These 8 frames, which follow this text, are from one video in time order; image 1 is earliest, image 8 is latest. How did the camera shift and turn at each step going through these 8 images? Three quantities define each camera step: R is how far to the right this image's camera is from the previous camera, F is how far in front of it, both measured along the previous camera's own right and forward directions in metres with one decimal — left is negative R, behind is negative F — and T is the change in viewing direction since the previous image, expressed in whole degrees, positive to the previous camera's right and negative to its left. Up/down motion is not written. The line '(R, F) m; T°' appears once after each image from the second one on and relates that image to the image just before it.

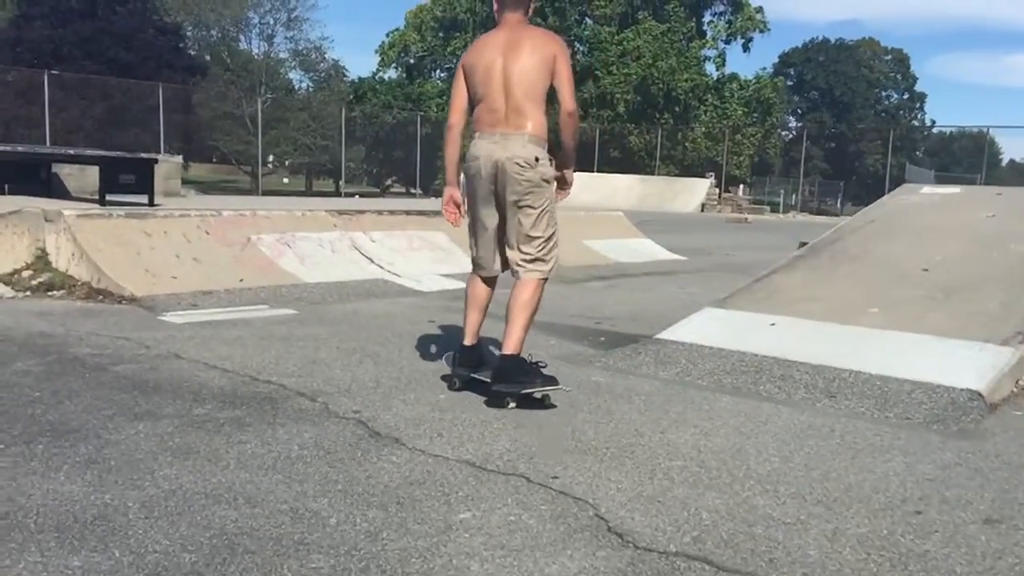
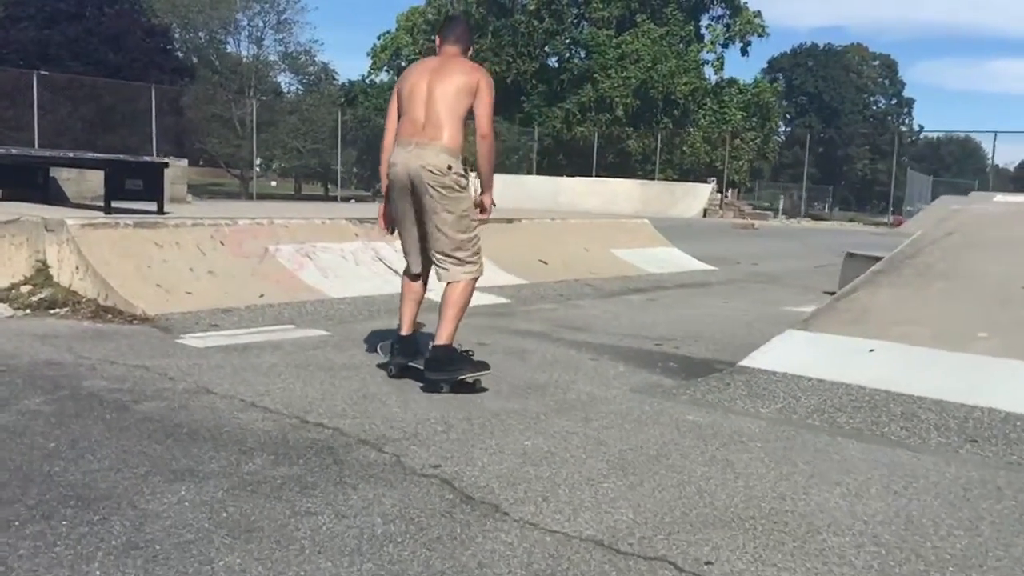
(-0.4, +0.7) m; +1°
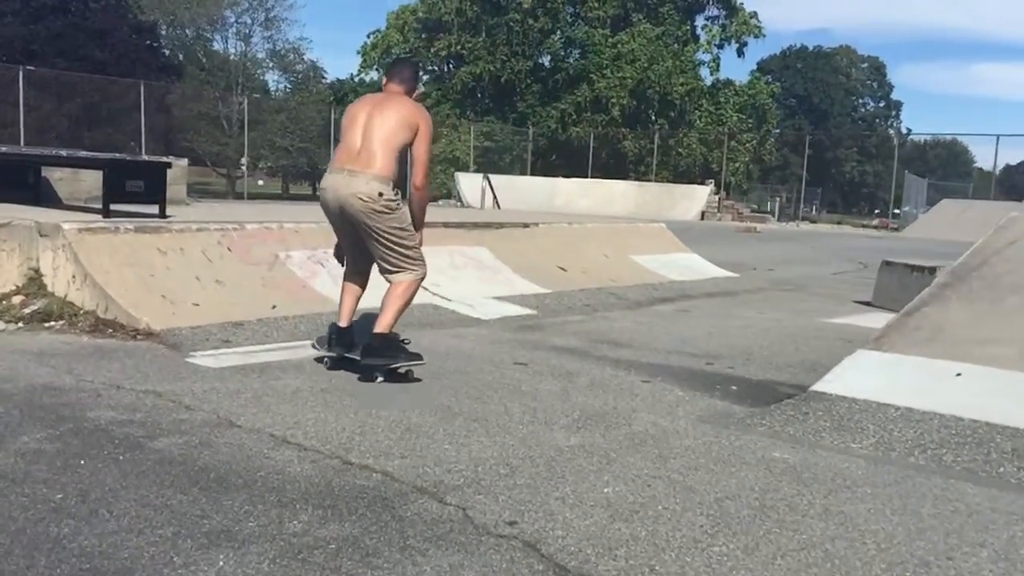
(-0.3, +0.5) m; +1°
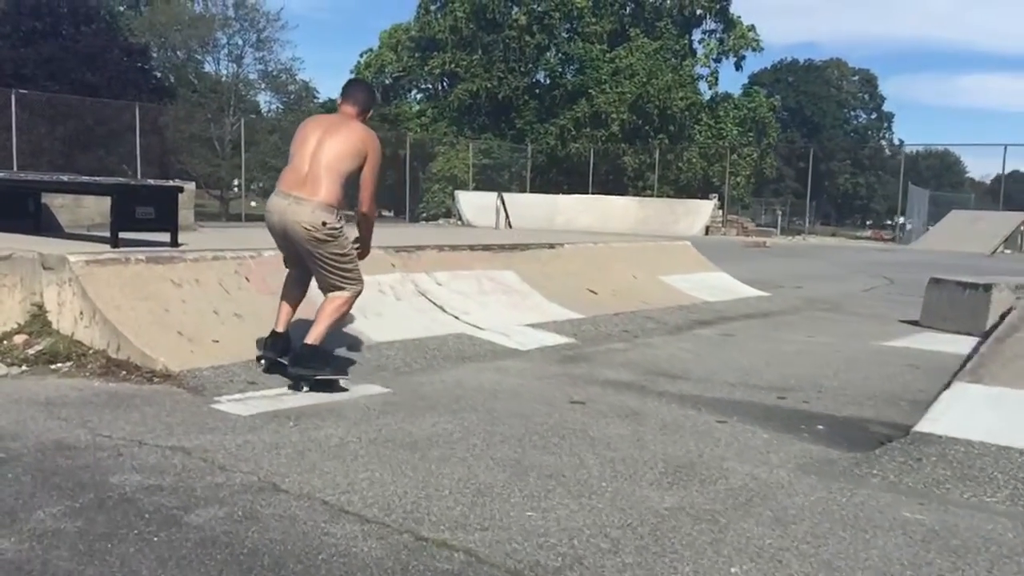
(-0.3, +0.5) m; 0°
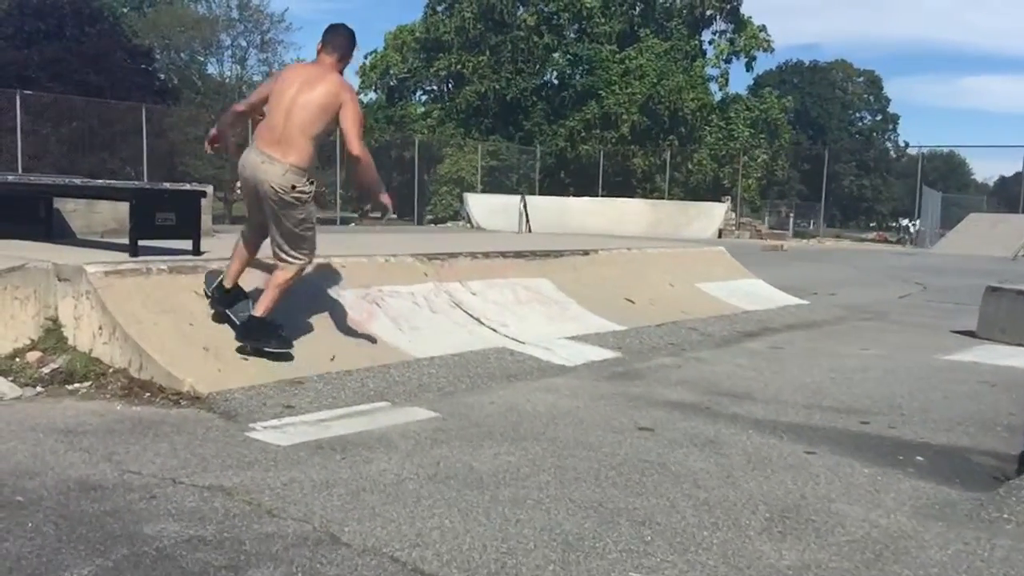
(-0.3, +0.5) m; 0°
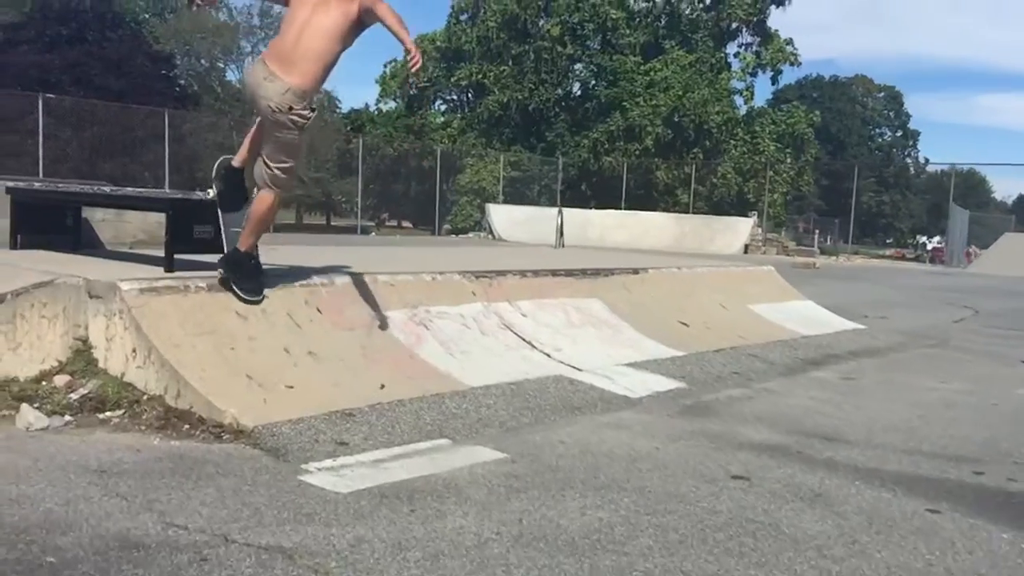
(-0.3, +0.5) m; -1°
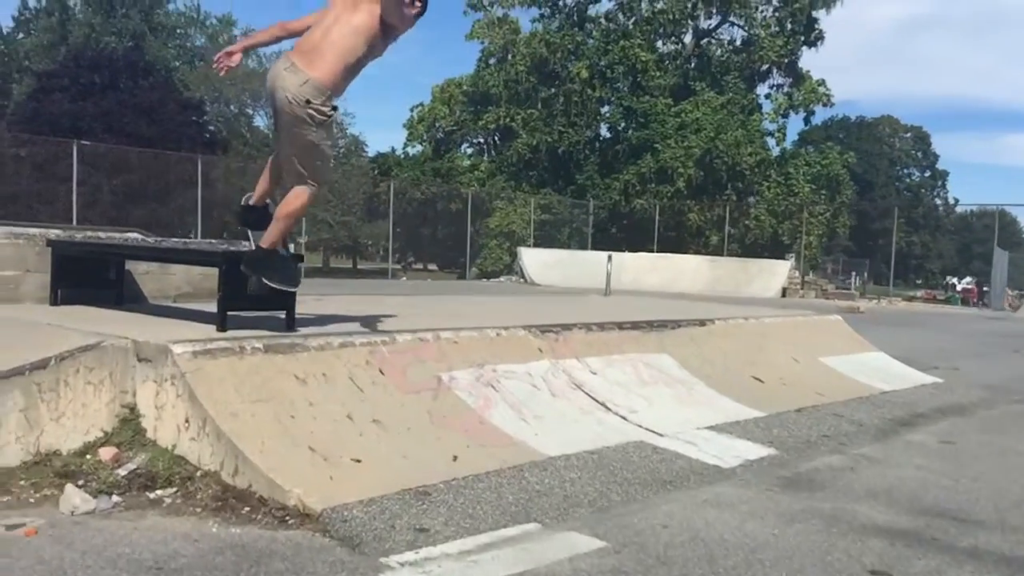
(-0.3, +0.5) m; -1°
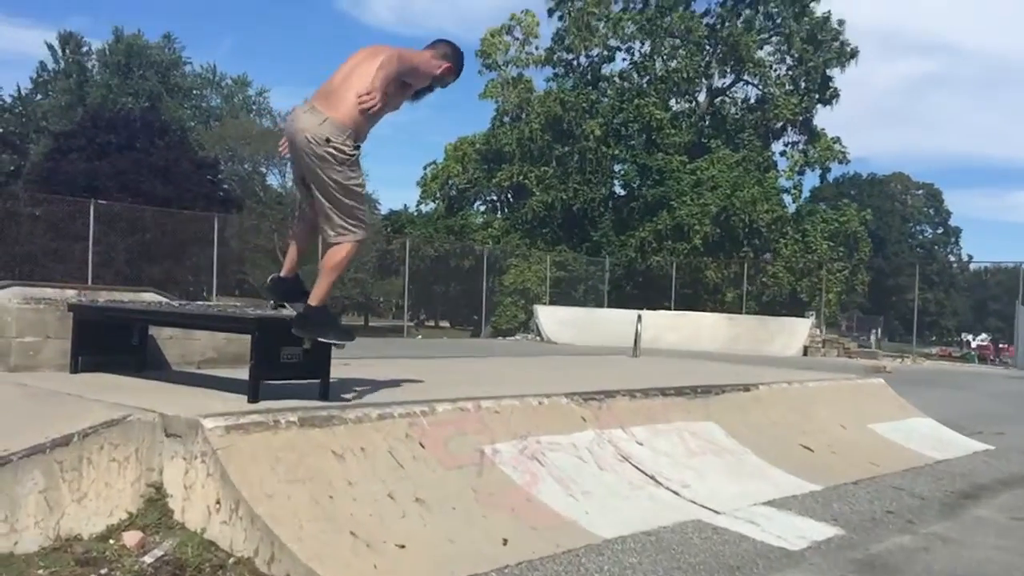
(-0.2, +0.3) m; -1°
